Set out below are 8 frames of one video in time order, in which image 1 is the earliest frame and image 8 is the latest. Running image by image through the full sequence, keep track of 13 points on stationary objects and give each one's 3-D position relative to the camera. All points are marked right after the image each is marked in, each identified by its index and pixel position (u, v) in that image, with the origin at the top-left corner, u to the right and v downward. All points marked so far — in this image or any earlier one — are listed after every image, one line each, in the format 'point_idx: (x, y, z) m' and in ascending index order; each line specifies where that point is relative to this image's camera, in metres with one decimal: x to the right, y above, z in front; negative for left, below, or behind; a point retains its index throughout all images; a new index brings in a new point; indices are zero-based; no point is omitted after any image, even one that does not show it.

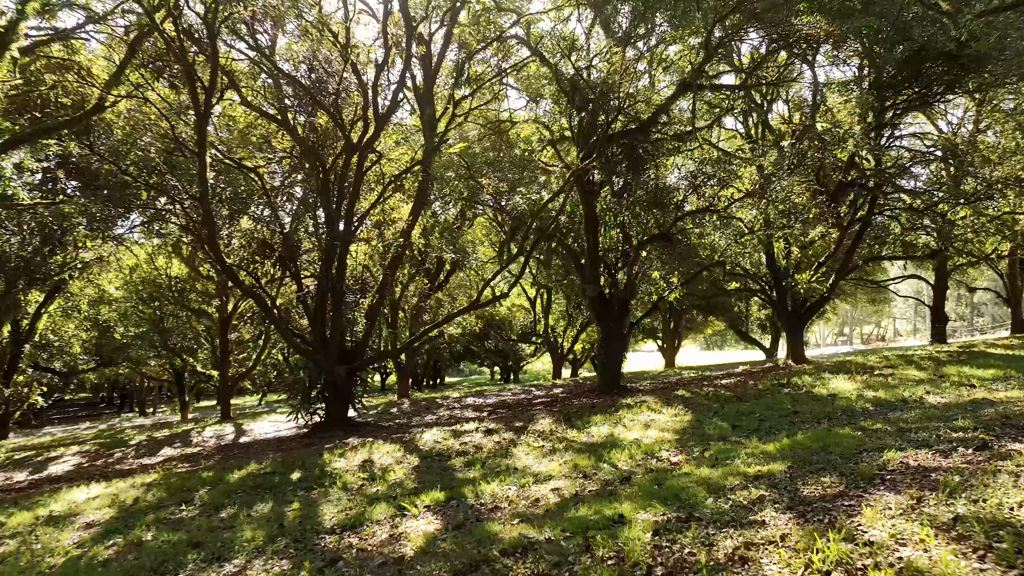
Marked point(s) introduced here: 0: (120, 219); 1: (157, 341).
0: (-5.5, +1.0, +10.4) m
1: (-9.3, -1.4, +19.4) m
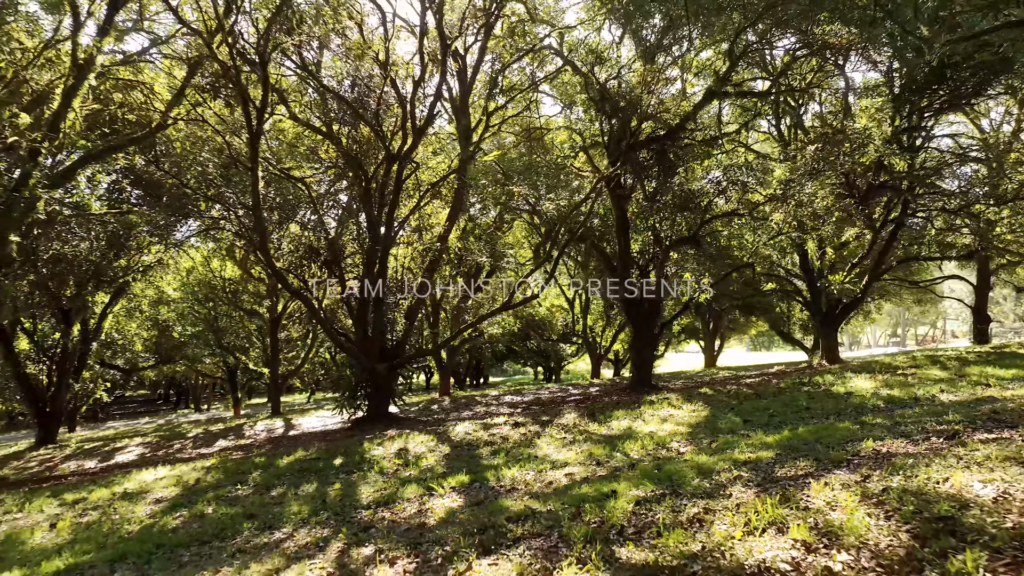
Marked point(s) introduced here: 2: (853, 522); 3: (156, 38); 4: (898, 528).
0: (-5.1, +1.0, +11.3) m
1: (-8.3, -1.5, +20.5) m
2: (+1.3, -0.9, +2.9) m
3: (-5.1, +3.6, +10.5) m
4: (+1.5, -0.9, +2.8) m
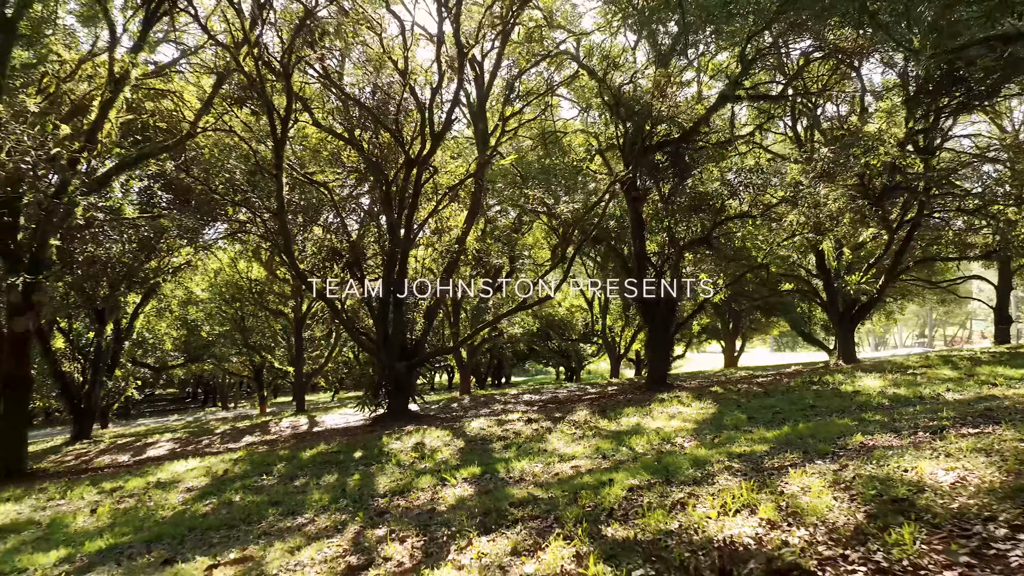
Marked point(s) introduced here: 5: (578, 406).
0: (-4.8, +0.9, +11.8) m
1: (-7.8, -1.5, +21.0) m
2: (+1.3, -0.9, +3.2) m
3: (-4.9, +3.6, +11.0) m
4: (+1.4, -0.9, +3.1) m
5: (+1.0, -1.8, +10.9) m
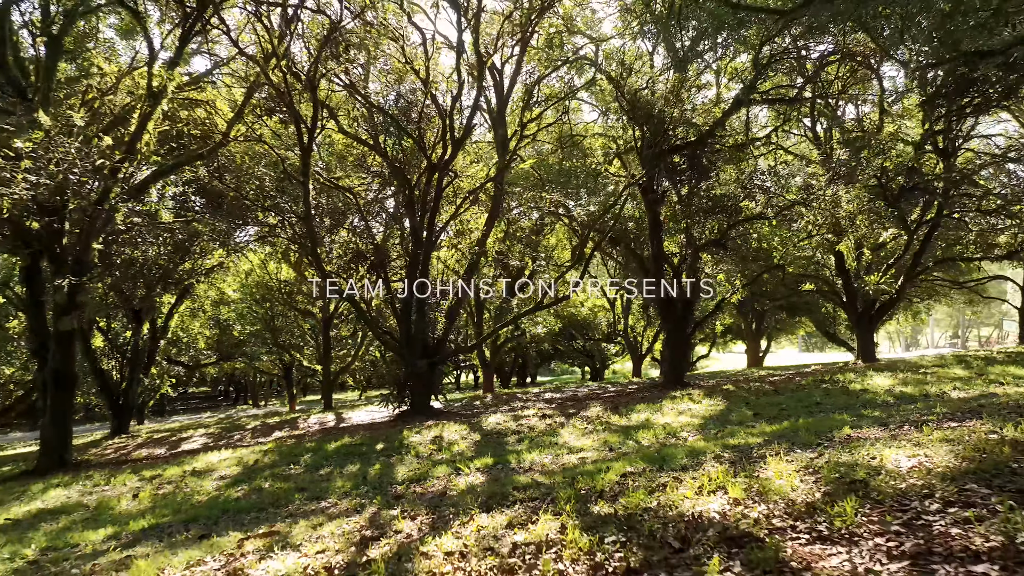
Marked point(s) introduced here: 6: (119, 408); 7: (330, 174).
0: (-4.6, +0.9, +12.3) m
1: (-7.1, -1.5, +21.7) m
2: (+1.3, -0.9, +3.5) m
3: (-4.6, +3.6, +11.5) m
4: (+1.4, -0.9, +3.4) m
5: (+1.2, -1.8, +11.2) m
6: (-9.4, -2.9, +17.5) m
7: (-3.4, +2.1, +13.7) m
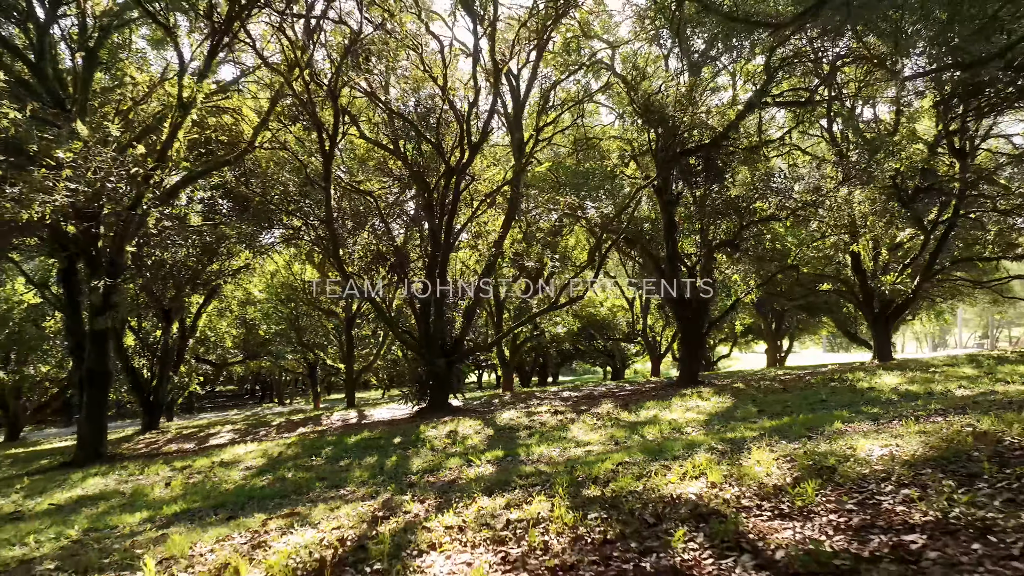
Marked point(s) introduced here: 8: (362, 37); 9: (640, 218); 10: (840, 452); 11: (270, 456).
0: (-4.3, +0.9, +12.8) m
1: (-6.6, -1.5, +22.2) m
2: (+1.3, -0.9, +3.8) m
3: (-4.4, +3.6, +12.0) m
4: (+1.4, -0.9, +3.7) m
5: (+1.5, -1.8, +11.5) m
6: (-8.9, -2.9, +18.1) m
7: (-3.1, +2.1, +14.1) m
8: (-2.3, +3.9, +11.3) m
9: (+2.9, +1.6, +16.8) m
10: (+1.8, -0.9, +4.1) m
11: (-2.8, -1.9, +8.5) m
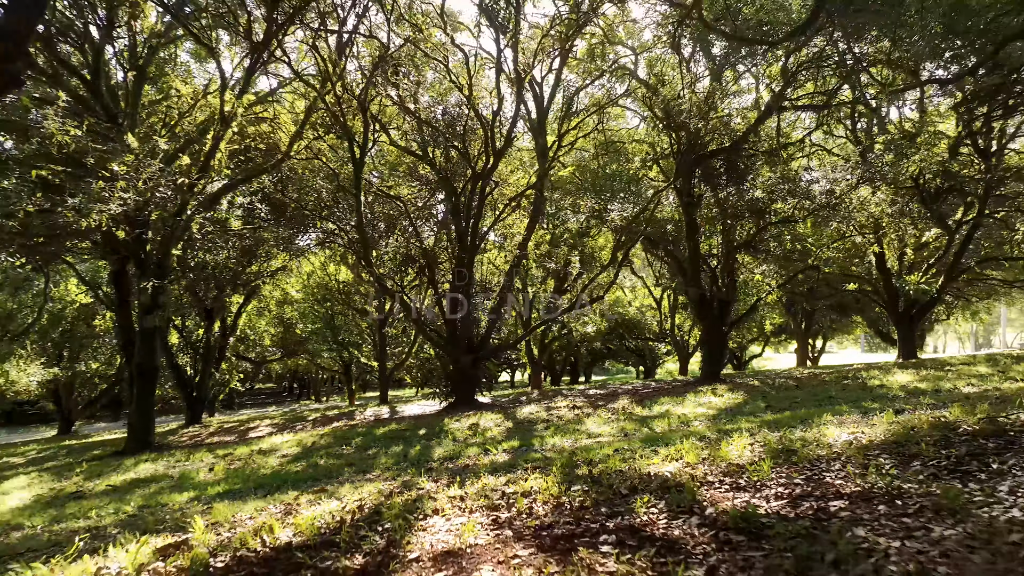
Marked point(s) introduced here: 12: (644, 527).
0: (-3.9, +0.9, +13.5) m
1: (-5.7, -1.5, +23.0) m
2: (+1.3, -1.0, +4.2) m
3: (-4.0, +3.5, +12.7) m
4: (+1.4, -0.9, +4.1) m
5: (+1.8, -1.8, +11.9) m
6: (-8.3, -2.9, +19.0) m
7: (-2.6, +2.1, +14.7) m
8: (-2.0, +3.8, +11.9) m
9: (+3.5, +1.6, +17.2) m
10: (+1.8, -0.9, +4.5) m
11: (-2.6, -1.9, +9.1) m
12: (+0.6, -1.1, +3.3) m
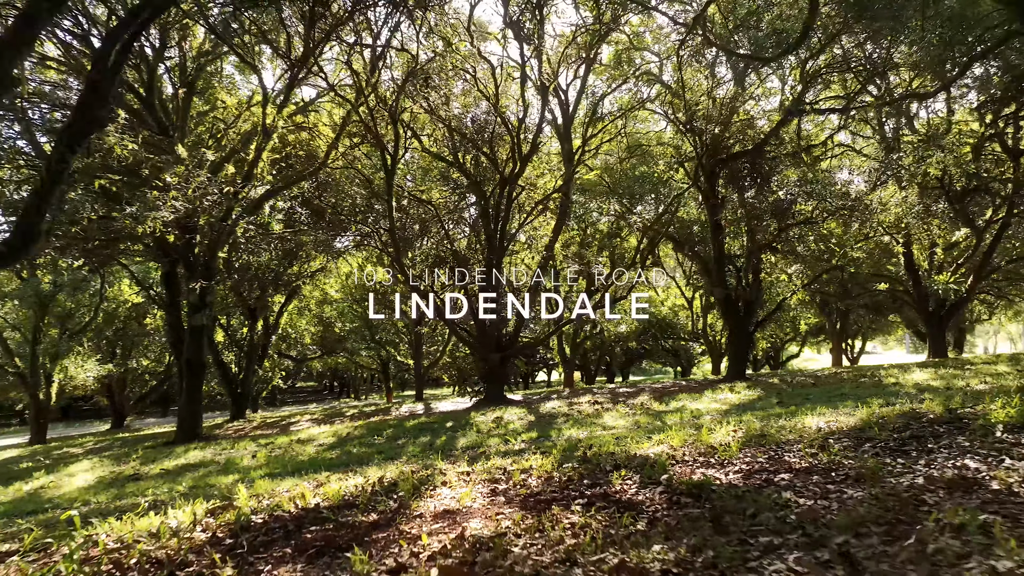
0: (-3.4, +0.9, +14.2) m
1: (-4.7, -1.5, +23.8) m
2: (+1.3, -1.0, +4.7) m
3: (-3.5, +3.5, +13.4) m
4: (+1.4, -1.0, +4.6) m
5: (+2.2, -1.8, +12.3) m
6: (-7.4, -2.9, +20.0) m
7: (-2.0, +2.1, +15.3) m
8: (-1.5, +3.8, +12.5) m
9: (+4.2, +1.6, +17.5) m
10: (+1.9, -0.9, +4.9) m
11: (-2.3, -2.0, +9.7) m
12: (+0.6, -1.1, +3.8) m
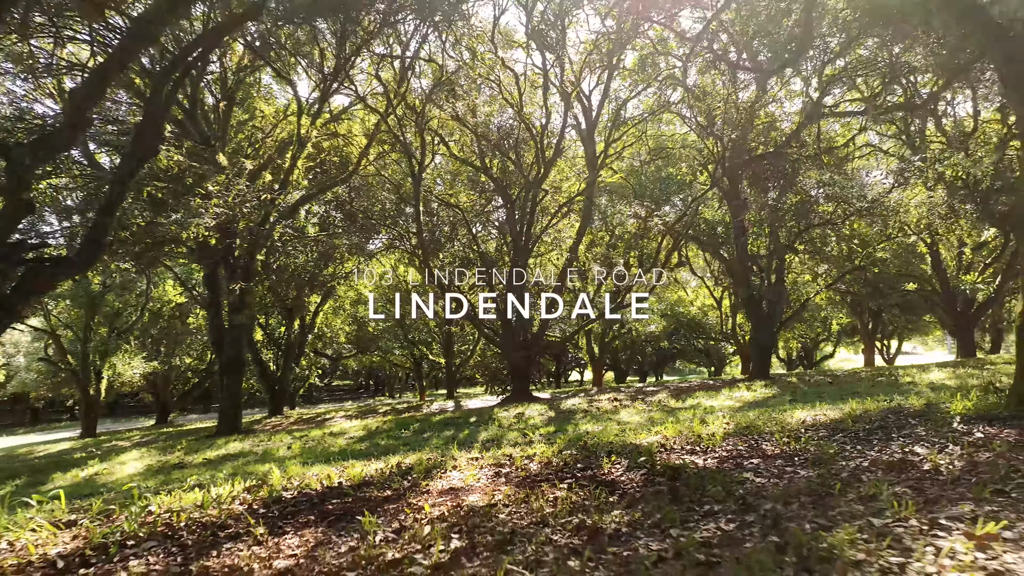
0: (-2.9, +0.9, +14.7) m
1: (-3.7, -1.5, +24.4) m
2: (+1.3, -1.0, +5.0) m
3: (-3.1, +3.5, +14.0) m
4: (+1.4, -1.0, +4.9) m
5: (+2.7, -1.8, +12.6) m
6: (-6.7, -2.9, +20.7) m
7: (-1.5, +2.1, +15.9) m
8: (-1.1, +3.8, +13.0) m
9: (+4.9, +1.6, +17.7) m
10: (+1.9, -0.9, +5.2) m
11: (-2.0, -2.0, +10.2) m
12: (+0.6, -1.1, +4.2) m
